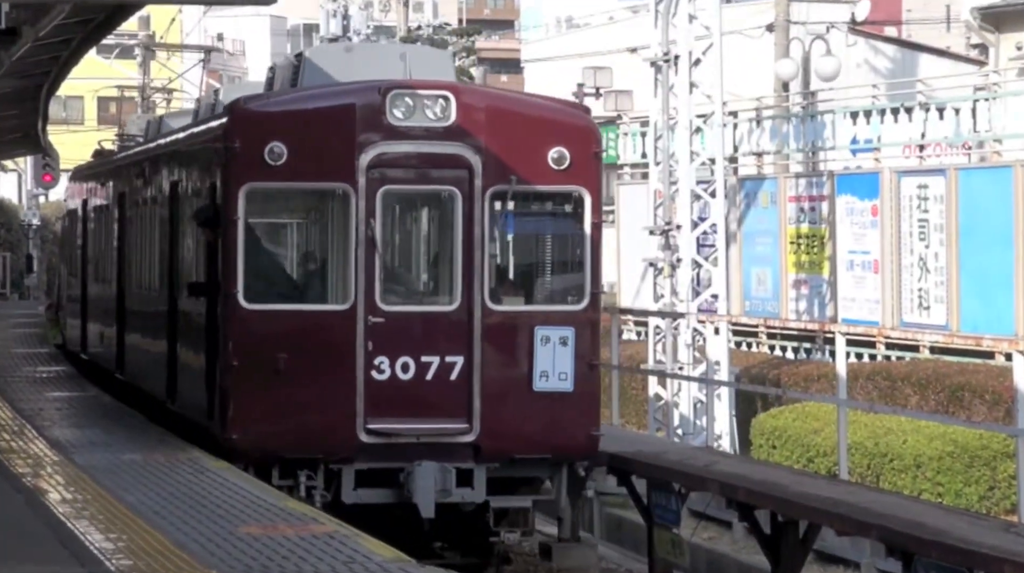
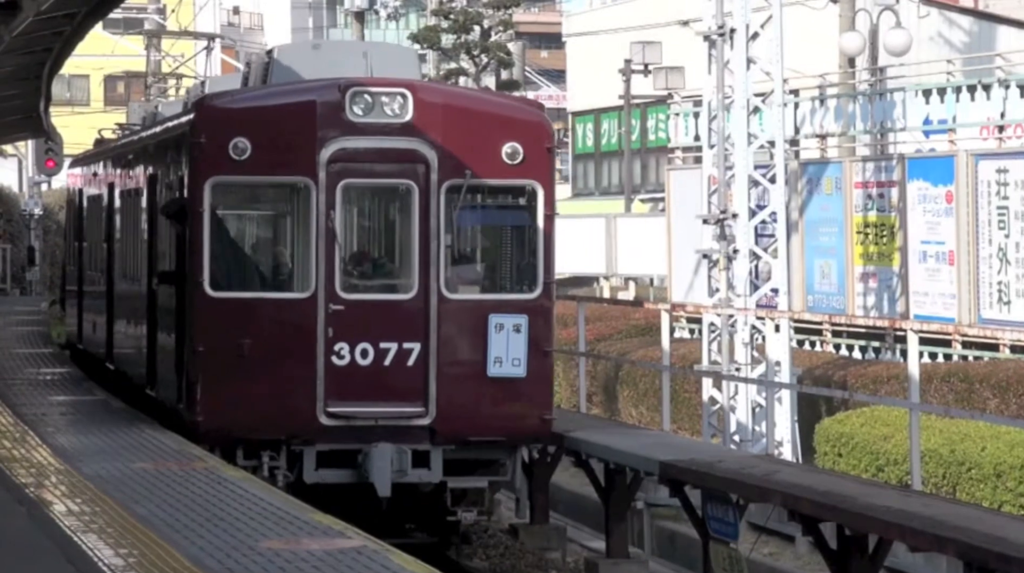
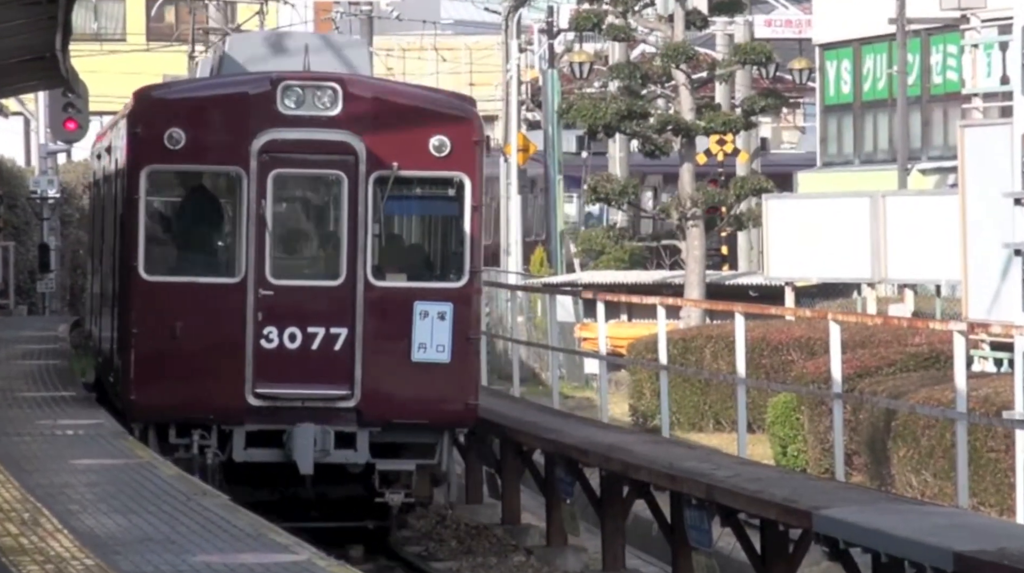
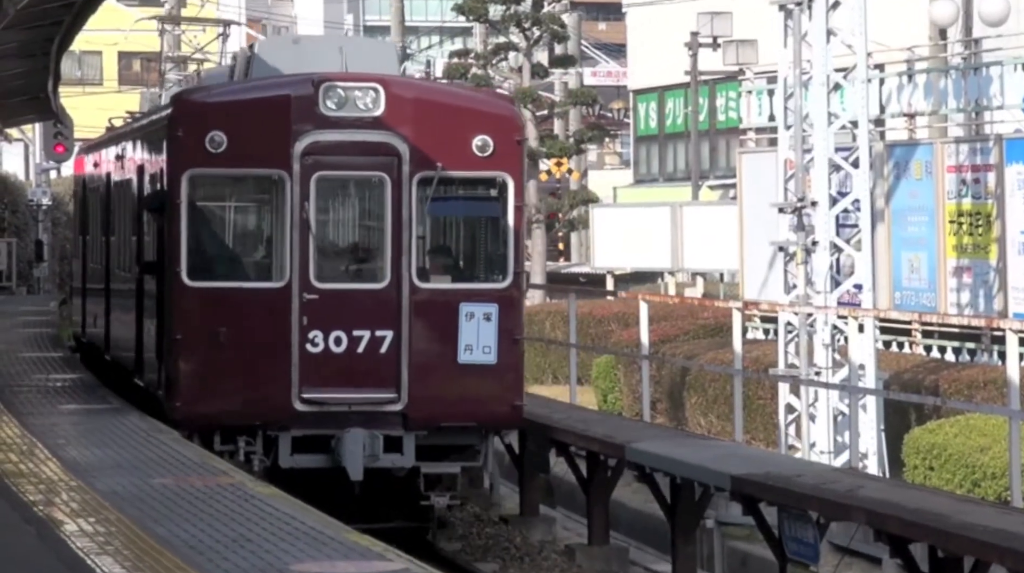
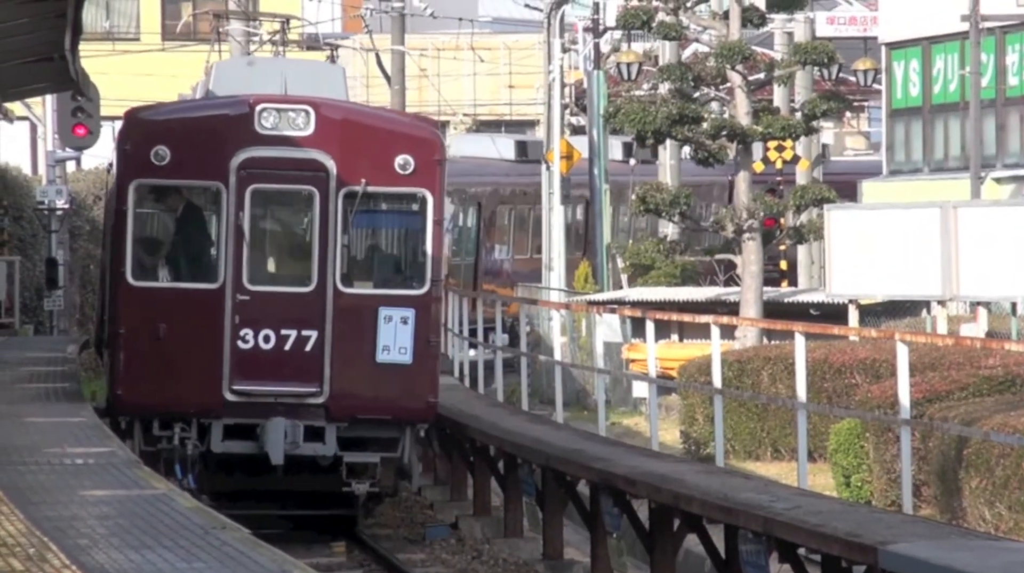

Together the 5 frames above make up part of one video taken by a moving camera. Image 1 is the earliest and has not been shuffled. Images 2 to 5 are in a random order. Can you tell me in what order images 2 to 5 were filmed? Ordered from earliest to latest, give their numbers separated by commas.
2, 4, 3, 5
